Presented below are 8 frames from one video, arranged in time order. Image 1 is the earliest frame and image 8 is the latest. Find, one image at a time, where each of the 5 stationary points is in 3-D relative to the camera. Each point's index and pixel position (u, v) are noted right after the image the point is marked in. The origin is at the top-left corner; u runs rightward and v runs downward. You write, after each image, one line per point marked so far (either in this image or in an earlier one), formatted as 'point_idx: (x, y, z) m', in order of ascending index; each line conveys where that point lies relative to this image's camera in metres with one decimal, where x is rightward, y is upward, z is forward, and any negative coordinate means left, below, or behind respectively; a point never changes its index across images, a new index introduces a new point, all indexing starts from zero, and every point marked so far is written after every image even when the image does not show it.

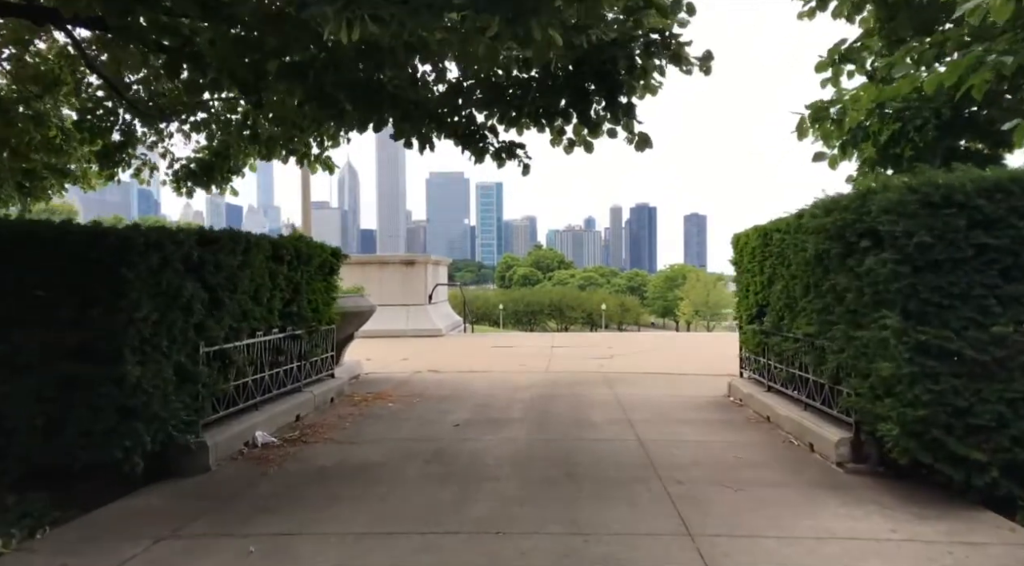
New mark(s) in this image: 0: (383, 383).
0: (-1.6, -1.3, +8.7) m
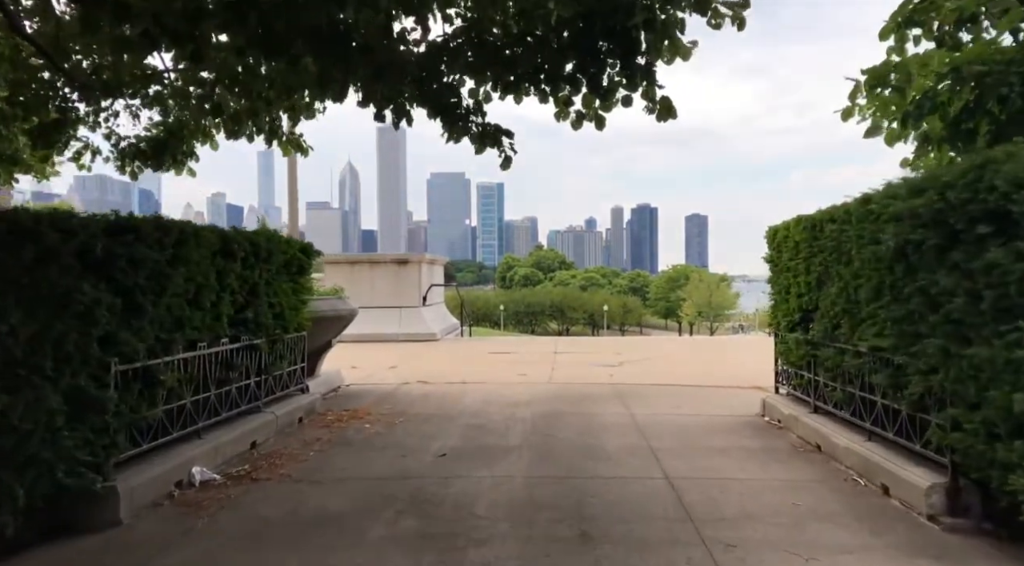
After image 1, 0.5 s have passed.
0: (-1.7, -1.3, +7.6) m
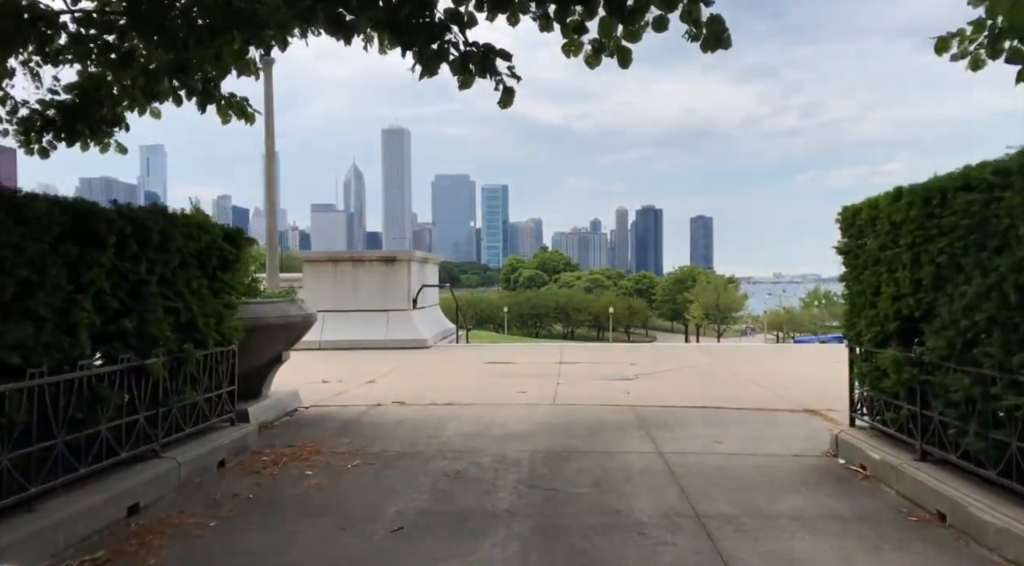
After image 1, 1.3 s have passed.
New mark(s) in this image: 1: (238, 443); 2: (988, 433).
0: (-1.7, -1.3, +6.1) m
1: (-2.0, -1.2, +4.9) m
2: (+2.3, -0.7, +3.3) m
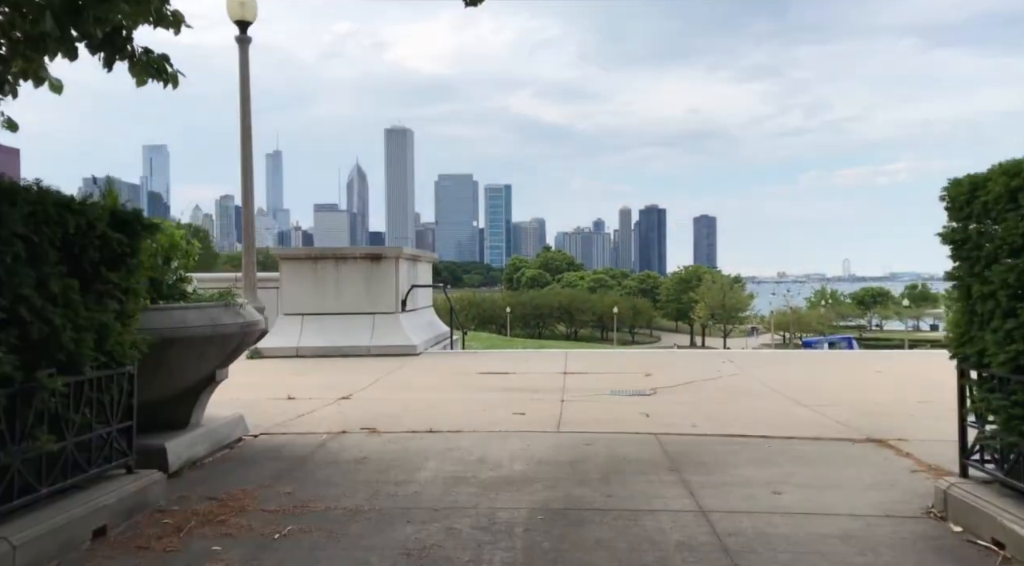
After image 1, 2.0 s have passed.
0: (-1.8, -1.3, +4.8) m
1: (-2.0, -1.2, +3.7) m
2: (+2.2, -0.7, +2.0) m
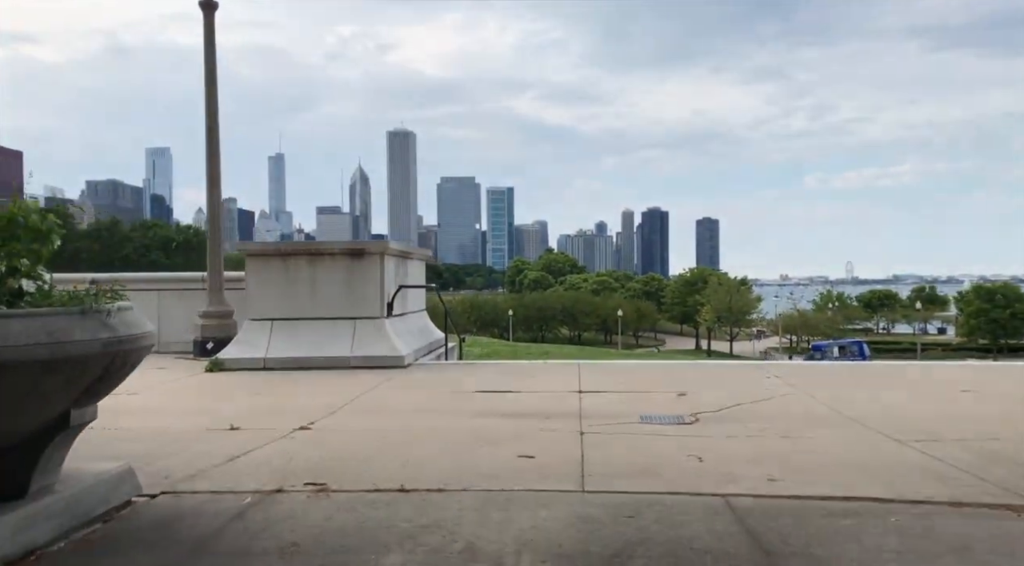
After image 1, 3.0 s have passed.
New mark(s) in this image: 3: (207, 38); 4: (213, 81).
0: (-1.7, -1.3, +3.1) m
1: (-2.0, -1.1, +1.9) m
2: (+2.2, -0.7, +0.3) m
3: (-5.3, +4.3, +12.0) m
4: (-5.2, +3.5, +11.9) m
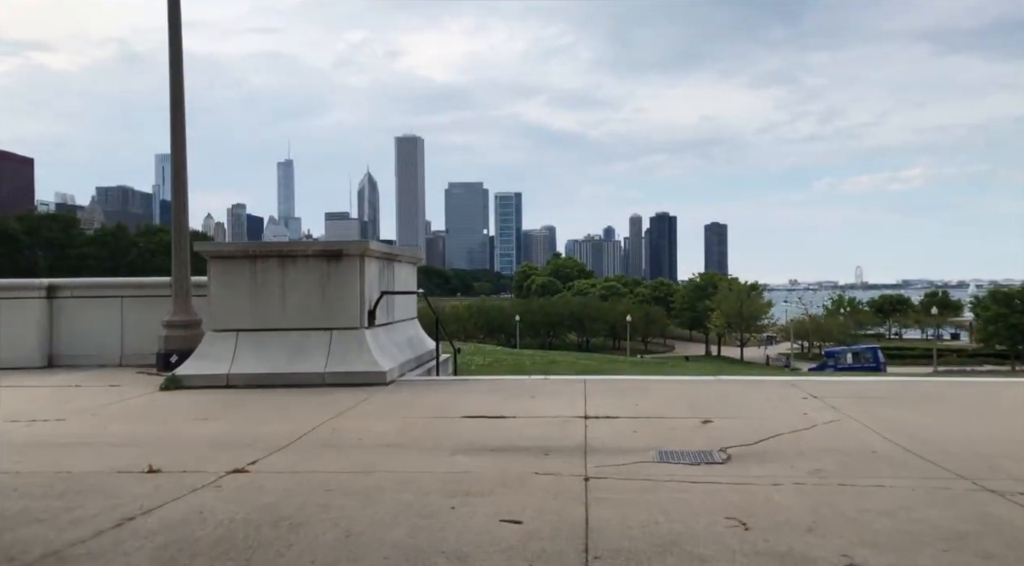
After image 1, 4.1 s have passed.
0: (-1.9, -1.3, +1.9) m
1: (-2.1, -1.1, +0.7) m
2: (+2.1, -0.7, -1.0) m
3: (-5.4, +4.2, +10.8) m
4: (-5.2, +3.4, +10.7) m
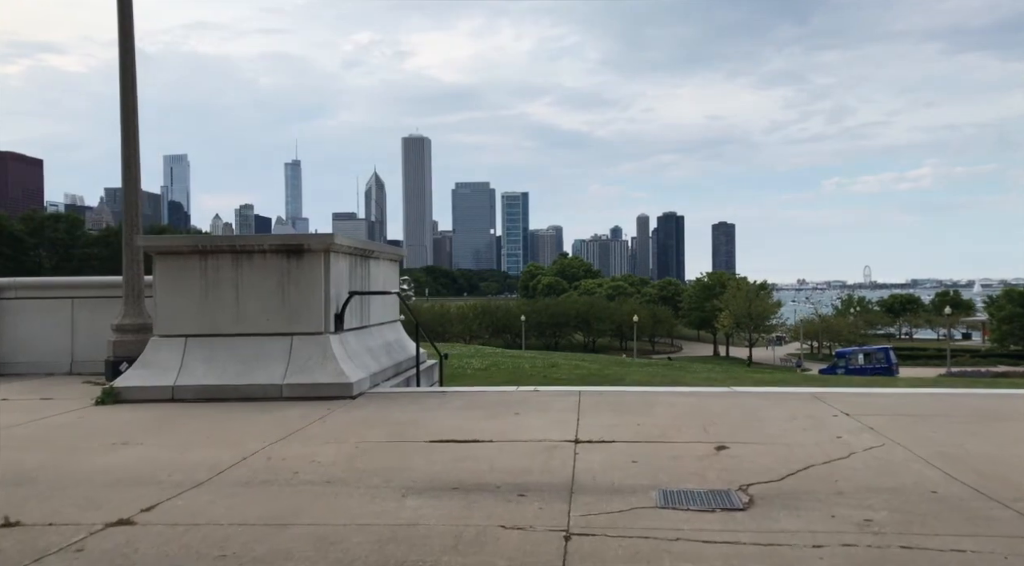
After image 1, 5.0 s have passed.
0: (-2.1, -1.3, +0.8) m
1: (-2.4, -1.1, -0.4) m
2: (+1.8, -0.7, -2.1) m
3: (-5.5, +4.2, +9.8) m
4: (-5.4, +3.4, +9.6) m
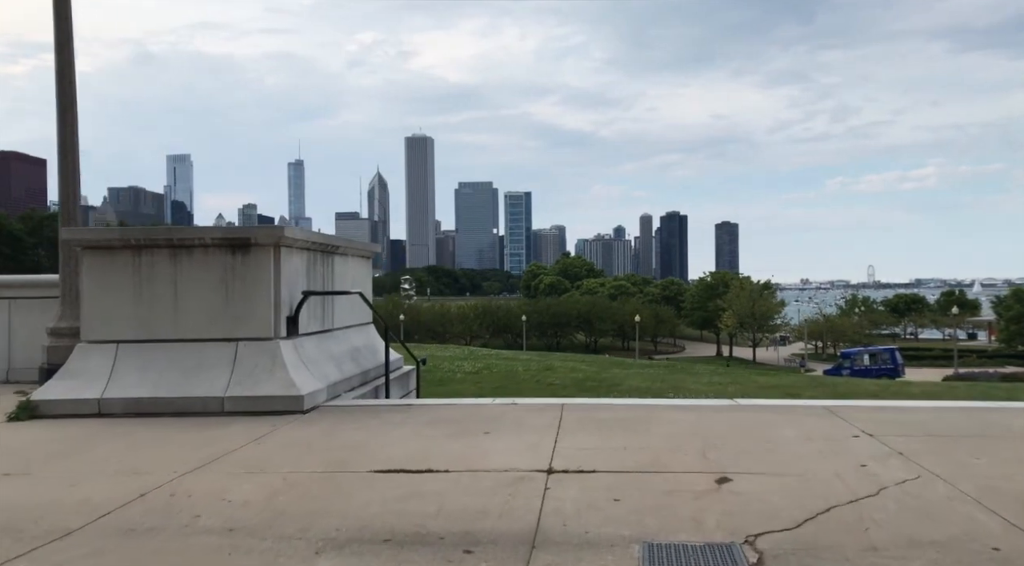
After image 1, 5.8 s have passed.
0: (-2.4, -1.3, -0.2) m
1: (-2.7, -1.1, -1.3) m
2: (+1.5, -0.7, -3.1) m
3: (-5.8, +4.2, +8.8) m
4: (-5.7, +3.4, +8.7) m
